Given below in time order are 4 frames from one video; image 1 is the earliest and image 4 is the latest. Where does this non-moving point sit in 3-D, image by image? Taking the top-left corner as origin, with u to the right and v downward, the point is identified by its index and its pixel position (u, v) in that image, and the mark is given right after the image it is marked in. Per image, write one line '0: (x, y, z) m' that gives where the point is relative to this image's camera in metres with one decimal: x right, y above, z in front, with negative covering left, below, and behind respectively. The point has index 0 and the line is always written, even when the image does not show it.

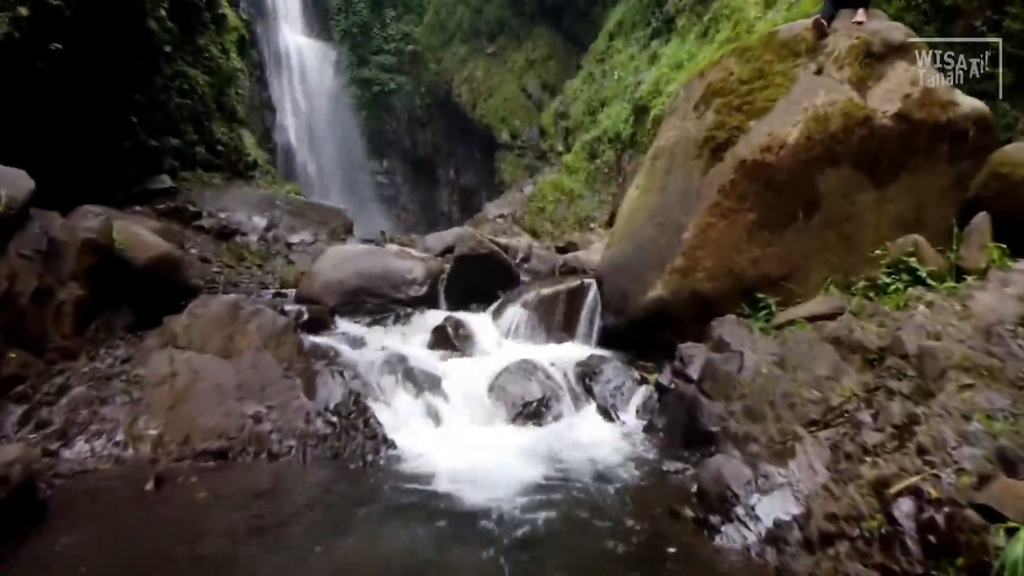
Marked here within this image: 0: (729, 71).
0: (+1.3, +1.3, +7.1) m
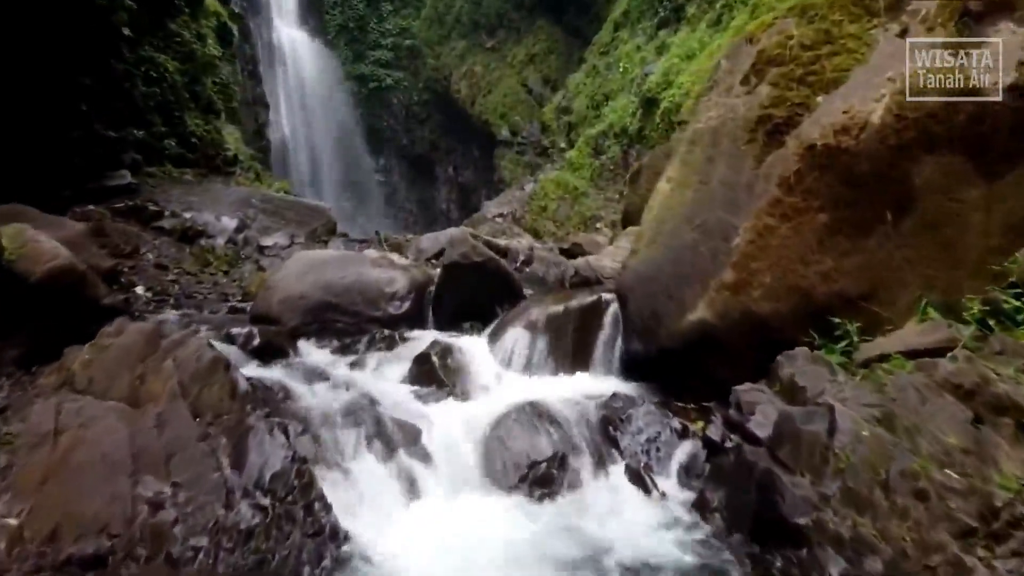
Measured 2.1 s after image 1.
0: (+1.3, +1.2, +5.6) m
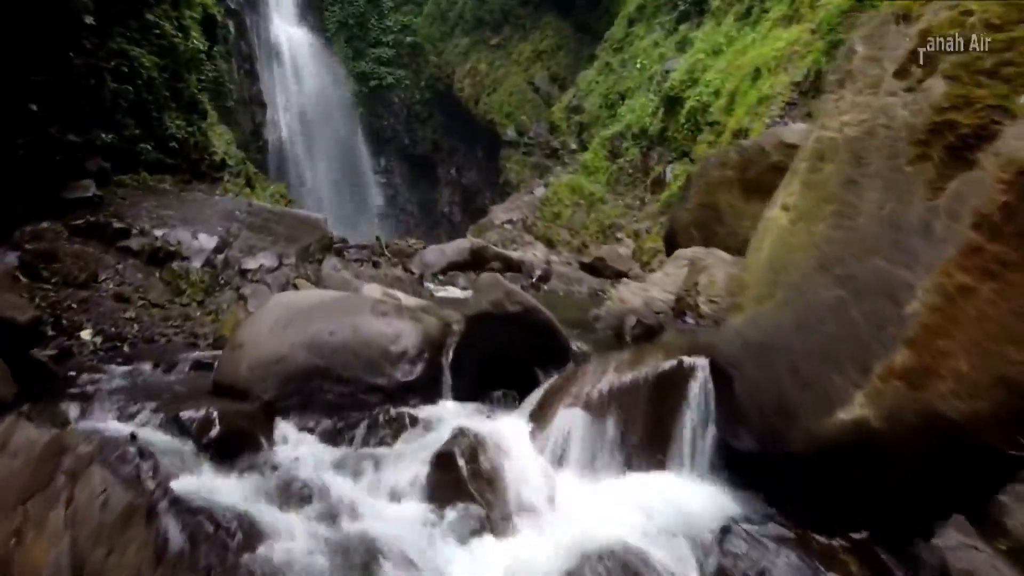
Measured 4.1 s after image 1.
0: (+1.5, +0.9, +4.0) m
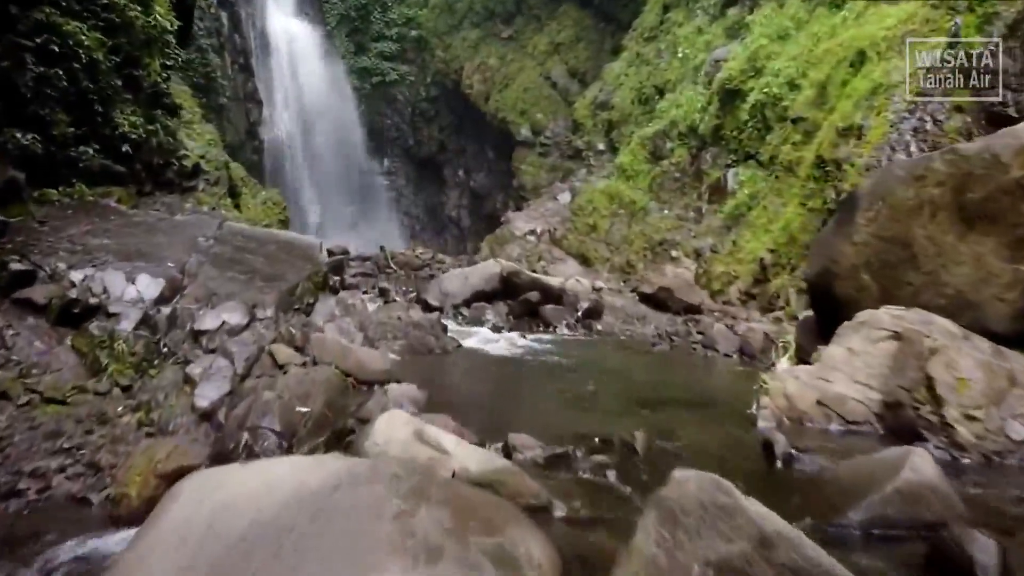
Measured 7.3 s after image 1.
0: (+1.9, +0.5, +0.9) m
